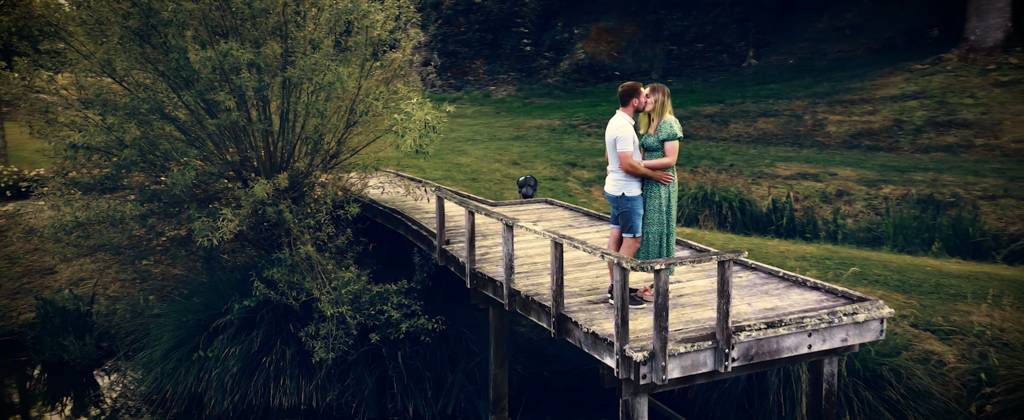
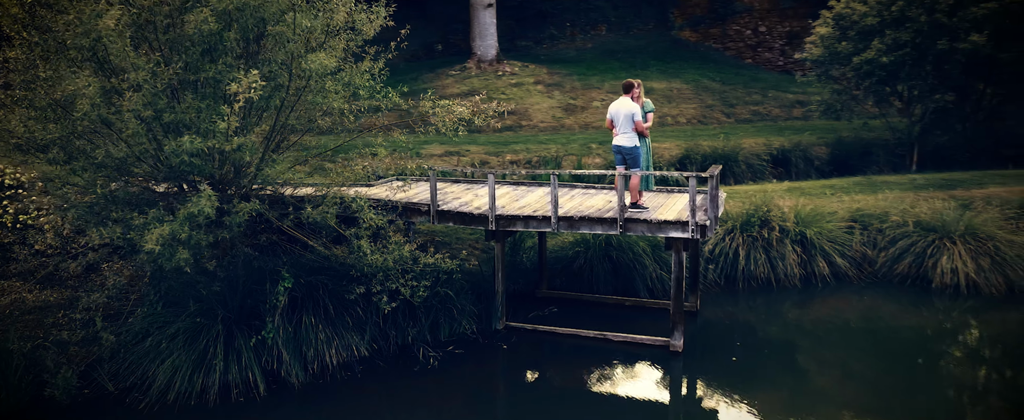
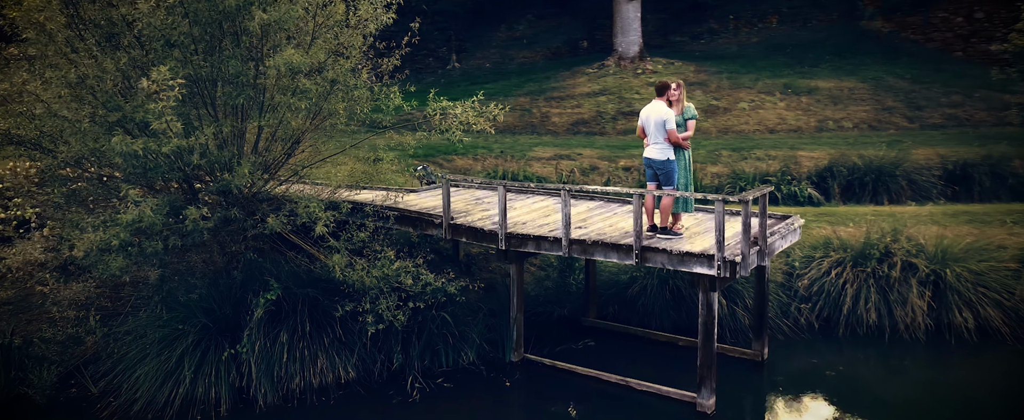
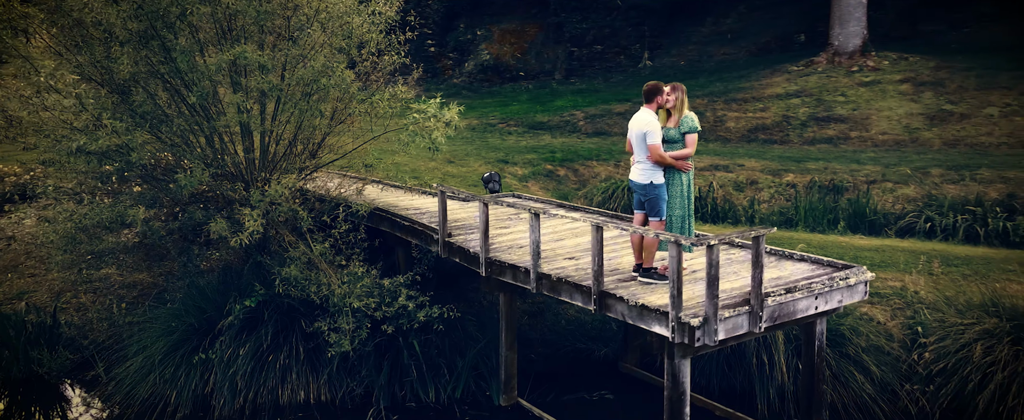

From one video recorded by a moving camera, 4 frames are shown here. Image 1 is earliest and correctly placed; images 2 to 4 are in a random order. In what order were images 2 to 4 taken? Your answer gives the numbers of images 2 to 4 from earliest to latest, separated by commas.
4, 3, 2
